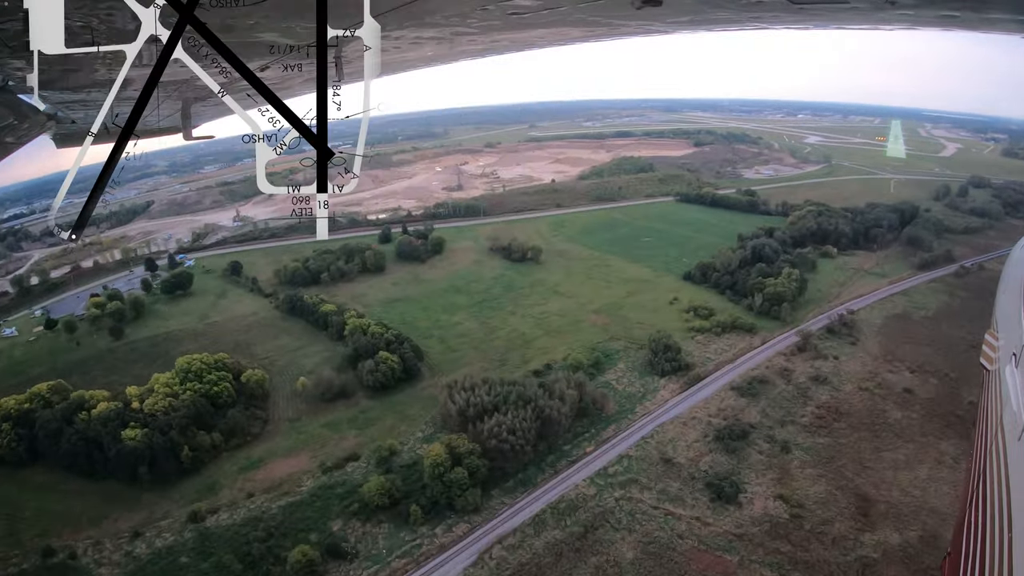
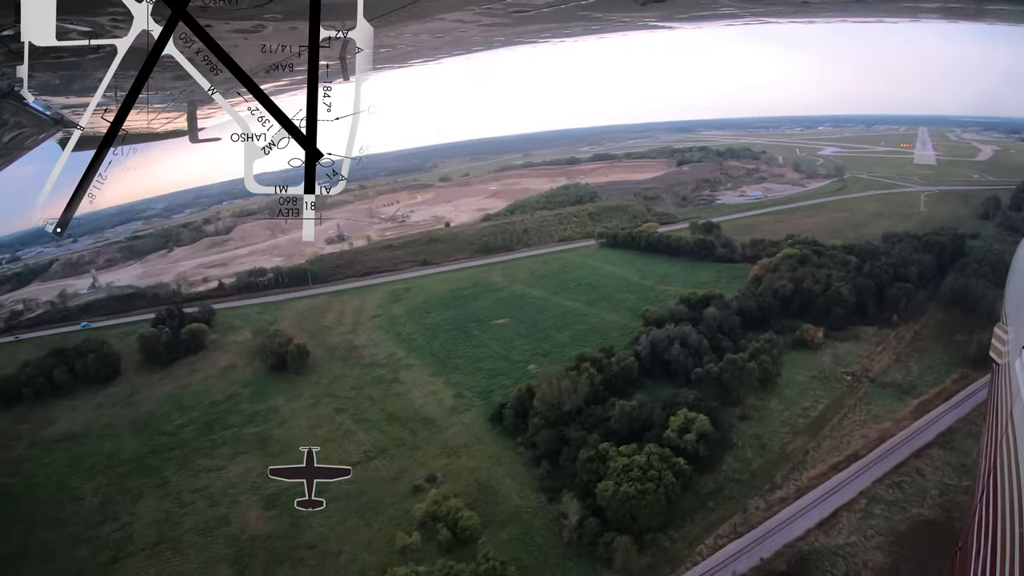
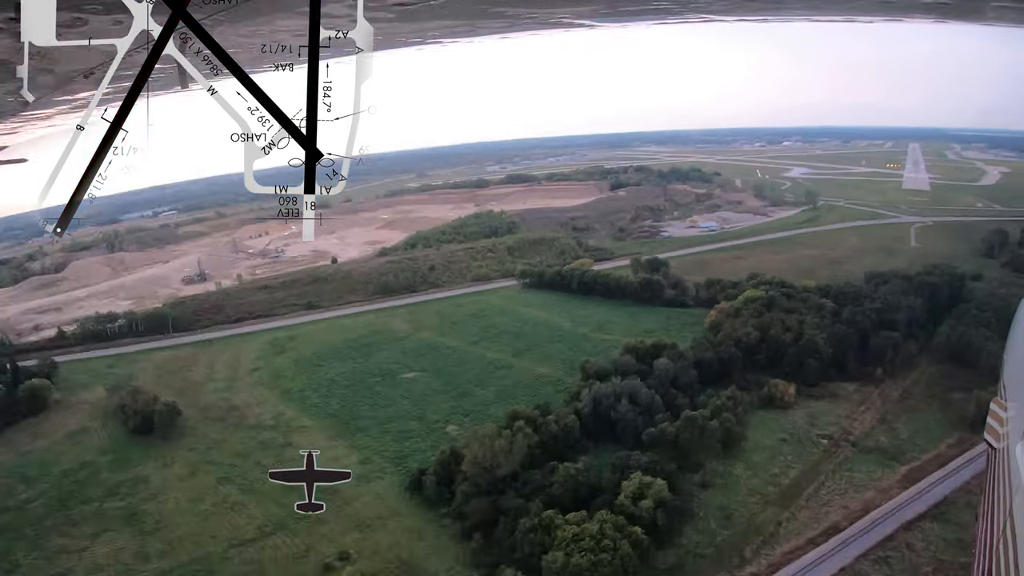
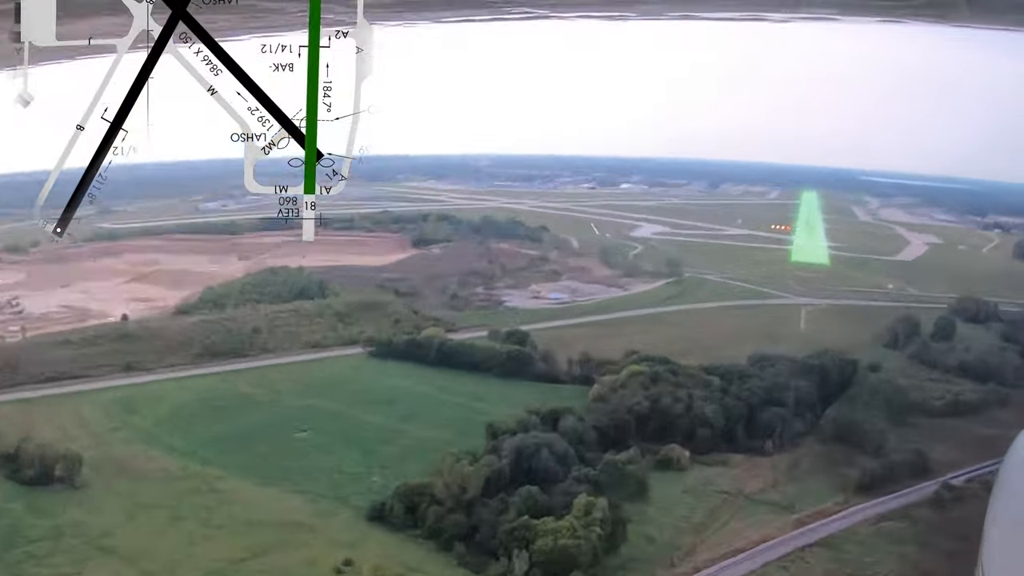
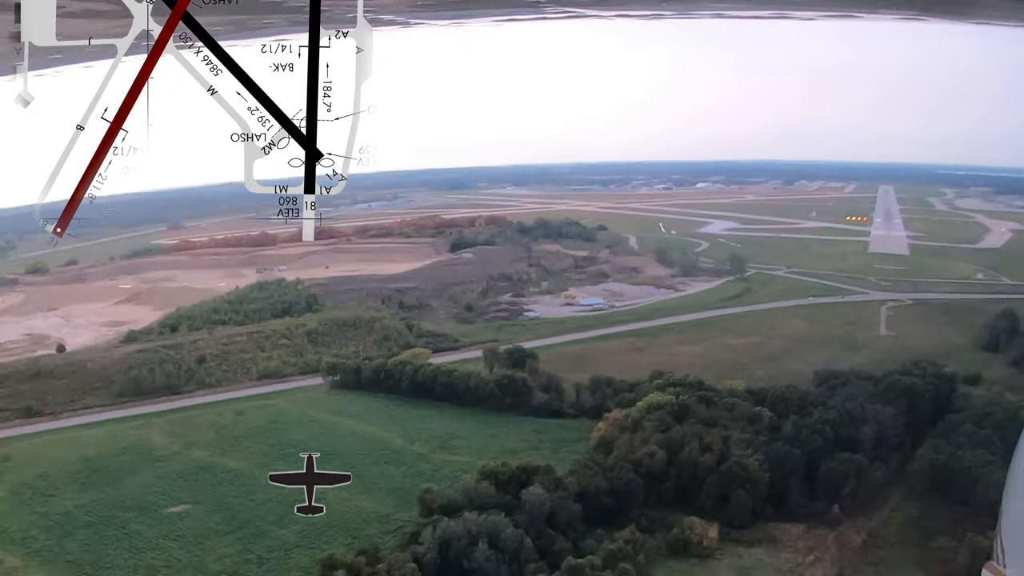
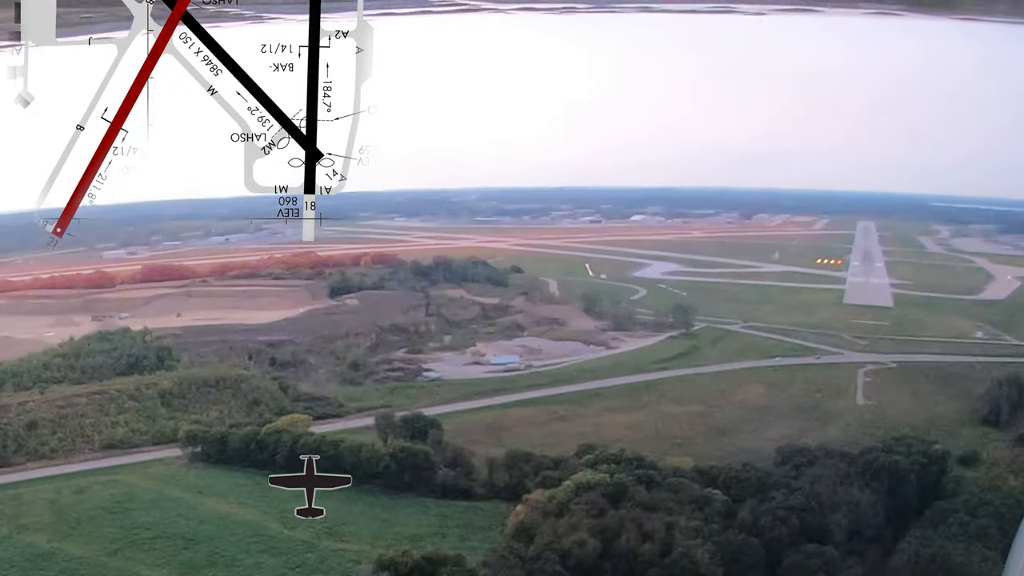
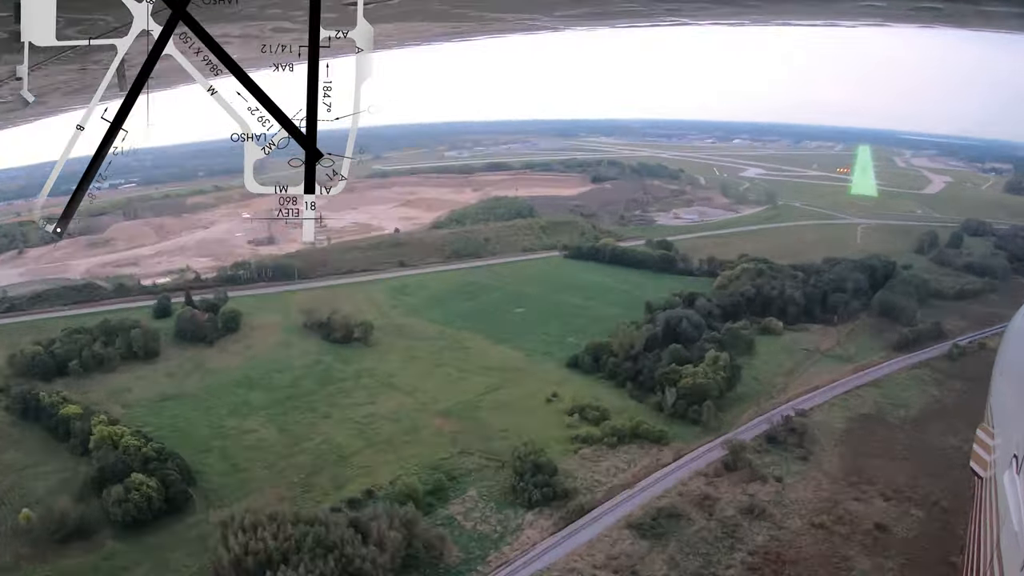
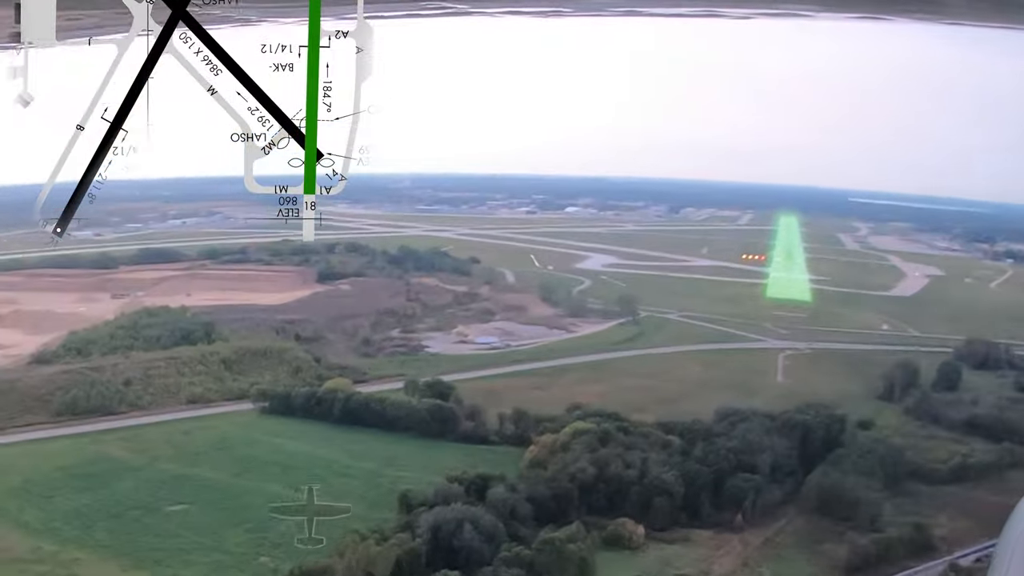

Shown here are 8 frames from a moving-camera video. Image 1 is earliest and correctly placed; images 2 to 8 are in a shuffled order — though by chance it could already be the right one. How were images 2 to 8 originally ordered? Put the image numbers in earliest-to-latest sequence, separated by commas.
7, 4, 8, 6, 5, 3, 2
